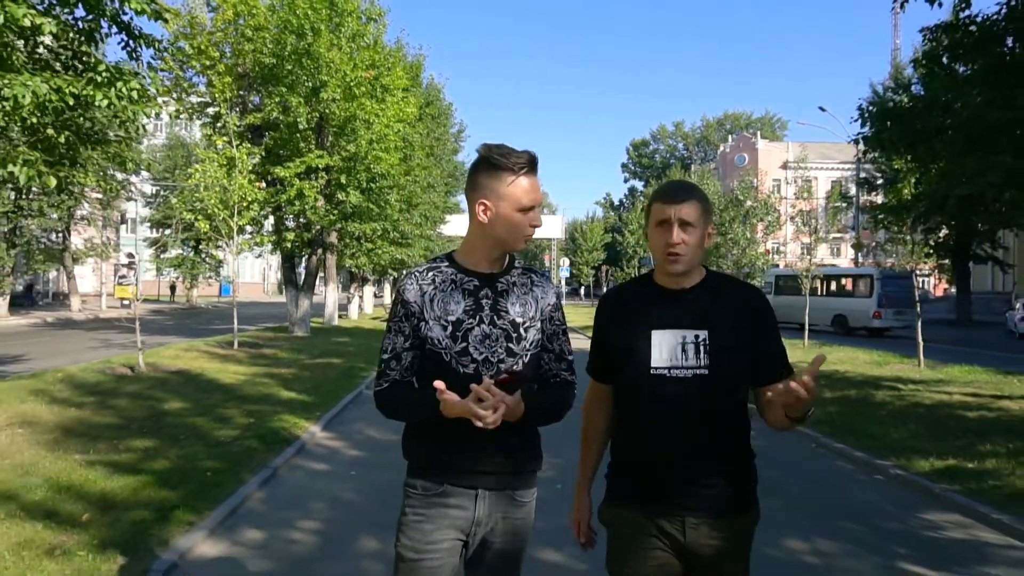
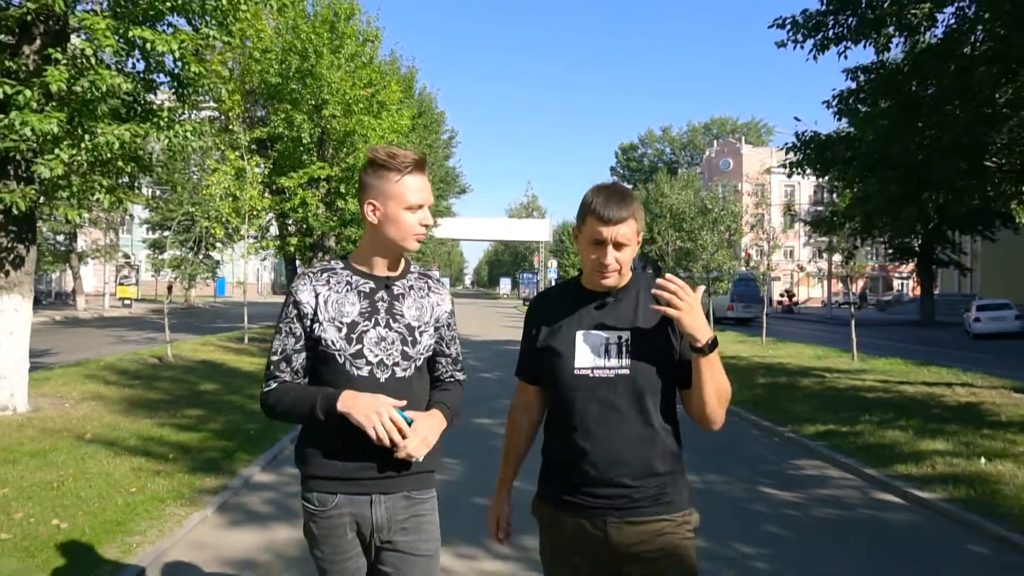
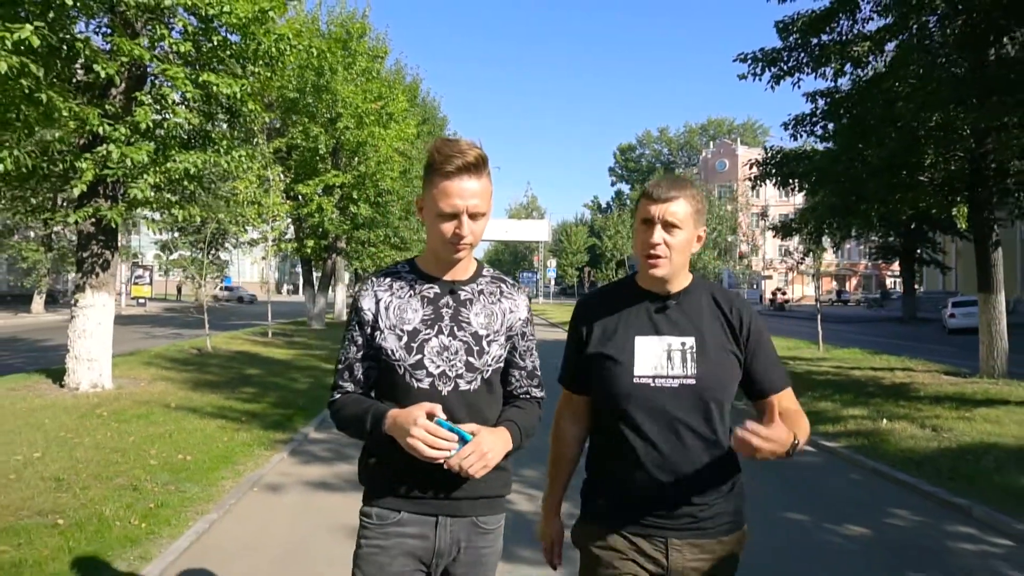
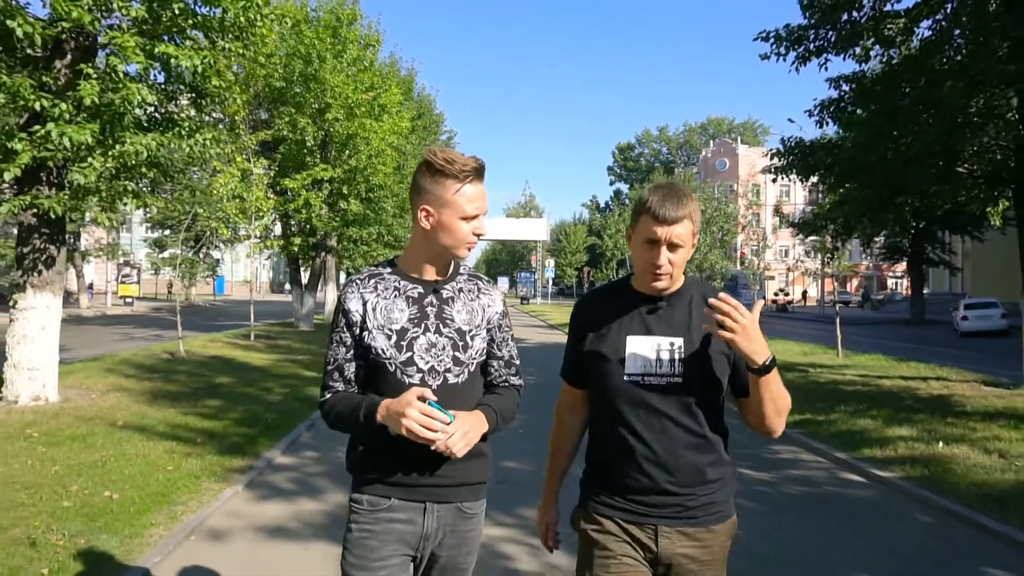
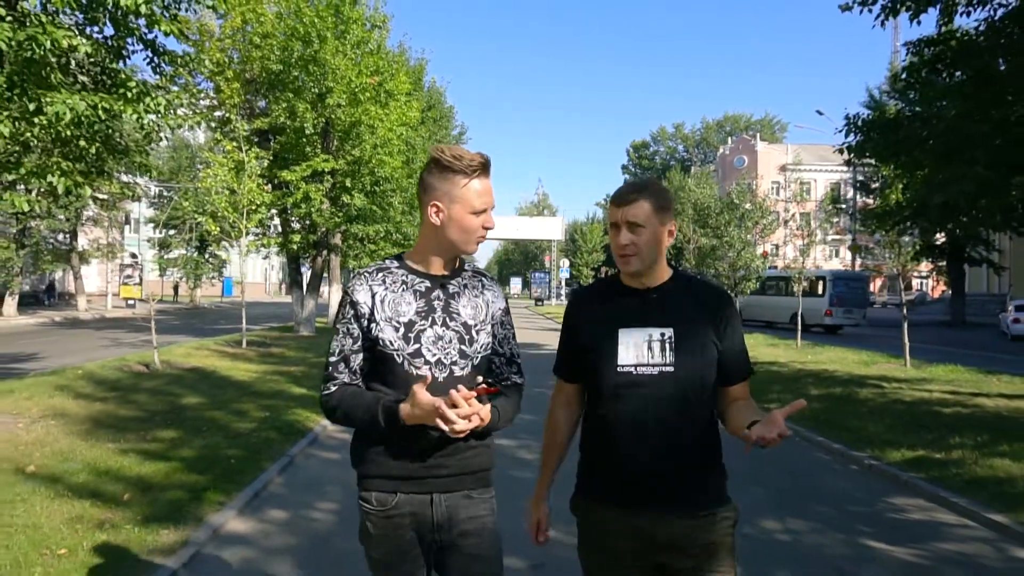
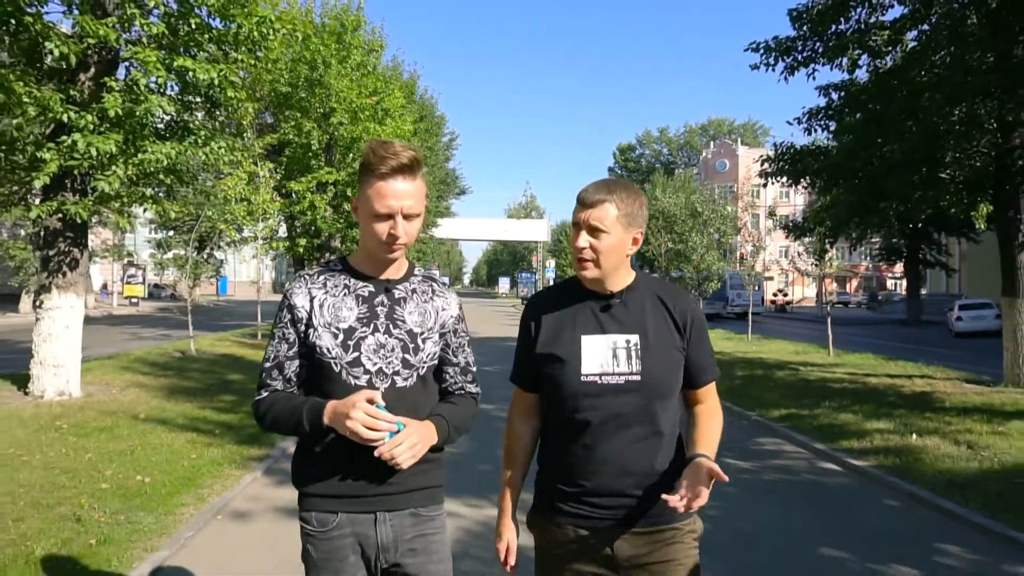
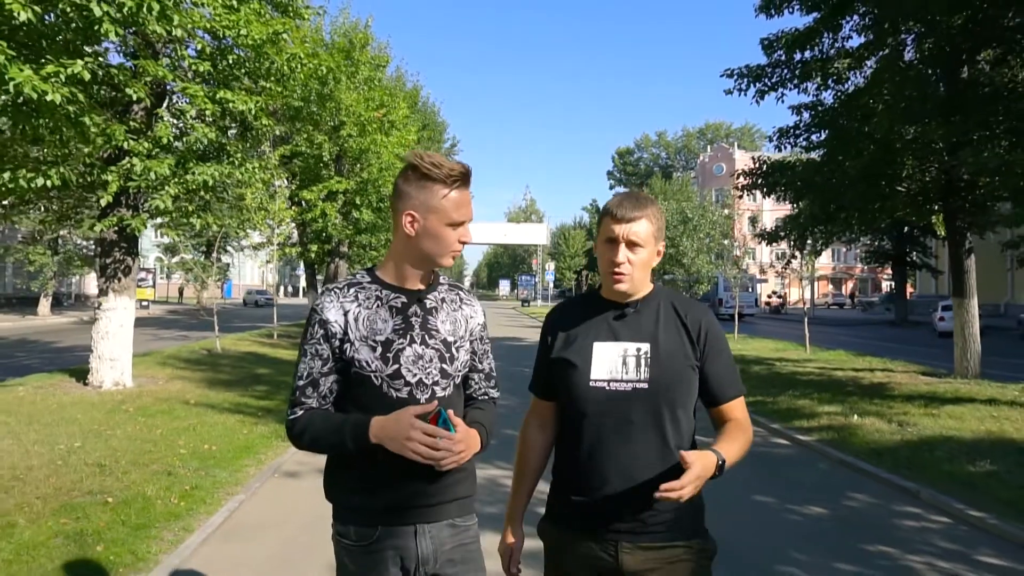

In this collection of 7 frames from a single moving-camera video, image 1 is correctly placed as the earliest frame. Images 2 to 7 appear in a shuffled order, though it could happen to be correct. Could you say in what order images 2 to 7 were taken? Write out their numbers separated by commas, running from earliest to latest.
5, 2, 4, 6, 3, 7
